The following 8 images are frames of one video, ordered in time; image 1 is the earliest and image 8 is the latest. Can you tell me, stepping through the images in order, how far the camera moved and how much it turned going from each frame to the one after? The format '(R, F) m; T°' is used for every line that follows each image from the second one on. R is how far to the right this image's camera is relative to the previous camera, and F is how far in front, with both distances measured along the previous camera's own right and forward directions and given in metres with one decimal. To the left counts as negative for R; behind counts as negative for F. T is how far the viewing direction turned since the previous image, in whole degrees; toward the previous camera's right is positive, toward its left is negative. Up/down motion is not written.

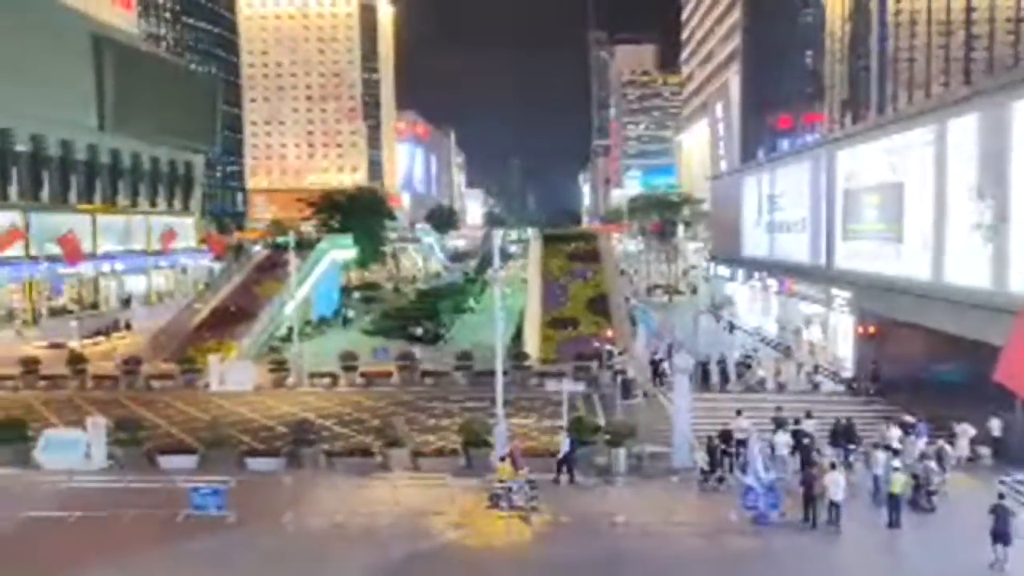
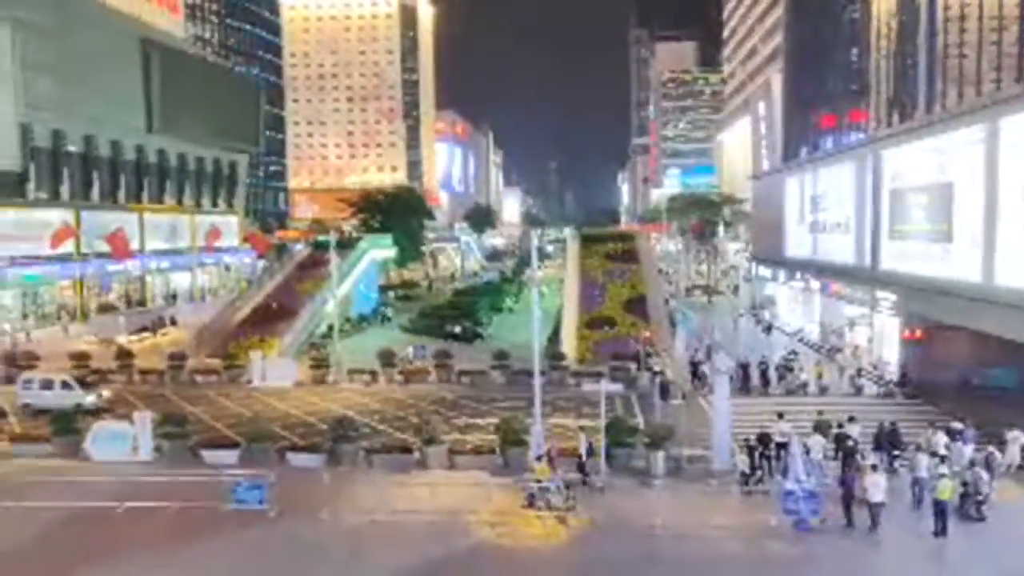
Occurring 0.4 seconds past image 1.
(0.0, +0.3) m; -2°
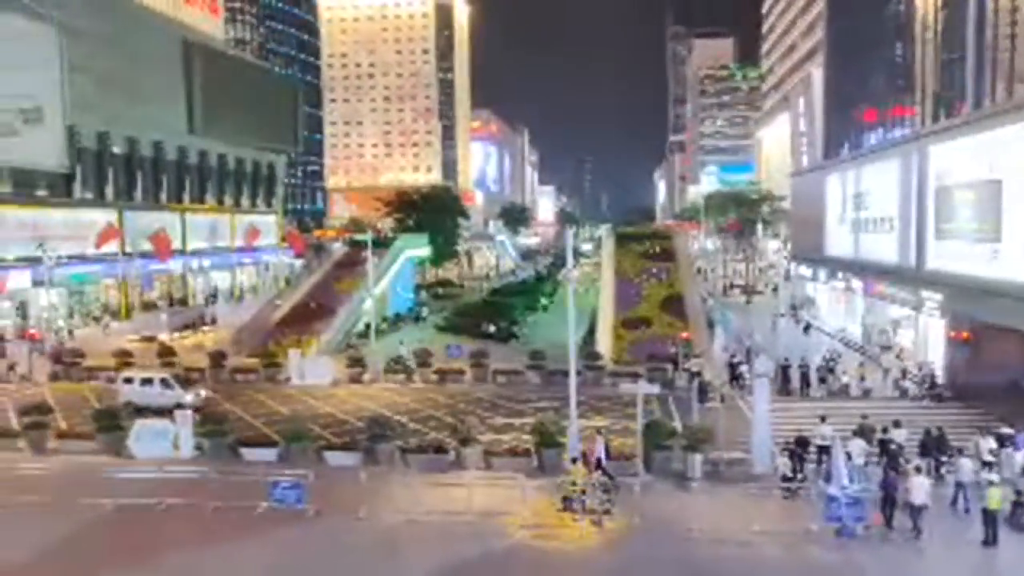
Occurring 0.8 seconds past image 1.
(0.0, +0.5) m; -2°
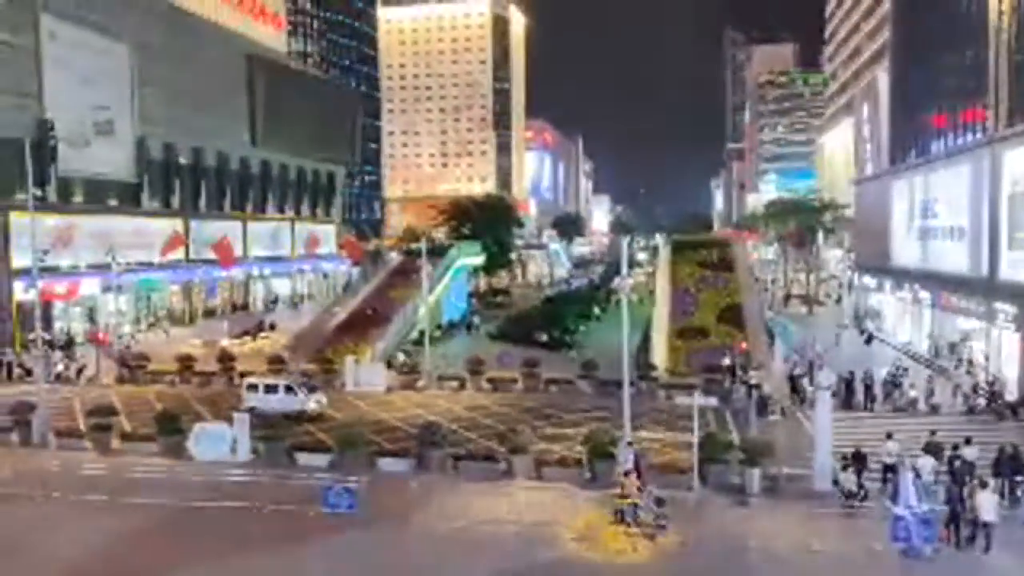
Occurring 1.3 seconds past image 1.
(0.0, +0.8) m; -3°
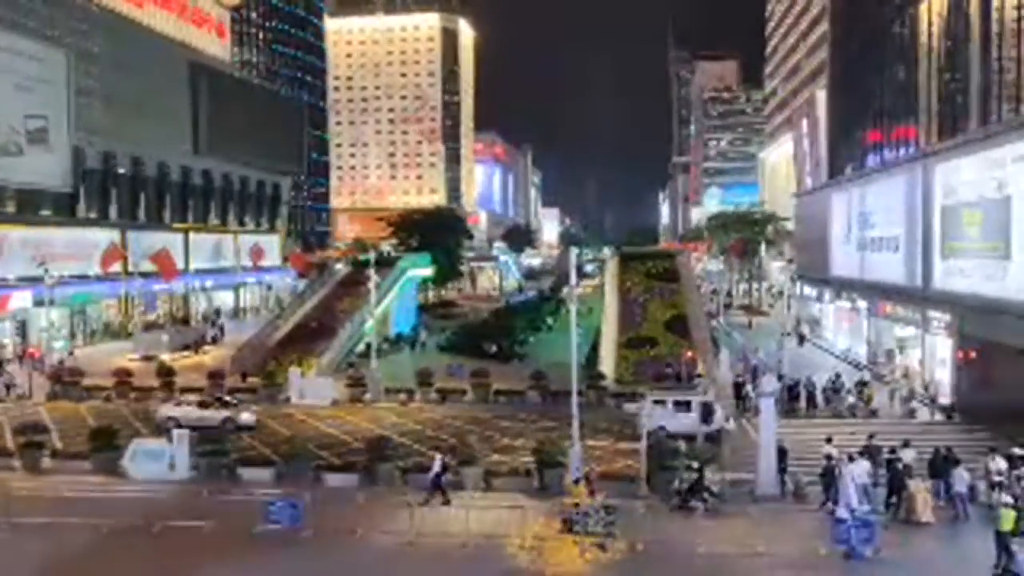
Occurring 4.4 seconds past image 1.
(-0.1, -0.5) m; +3°
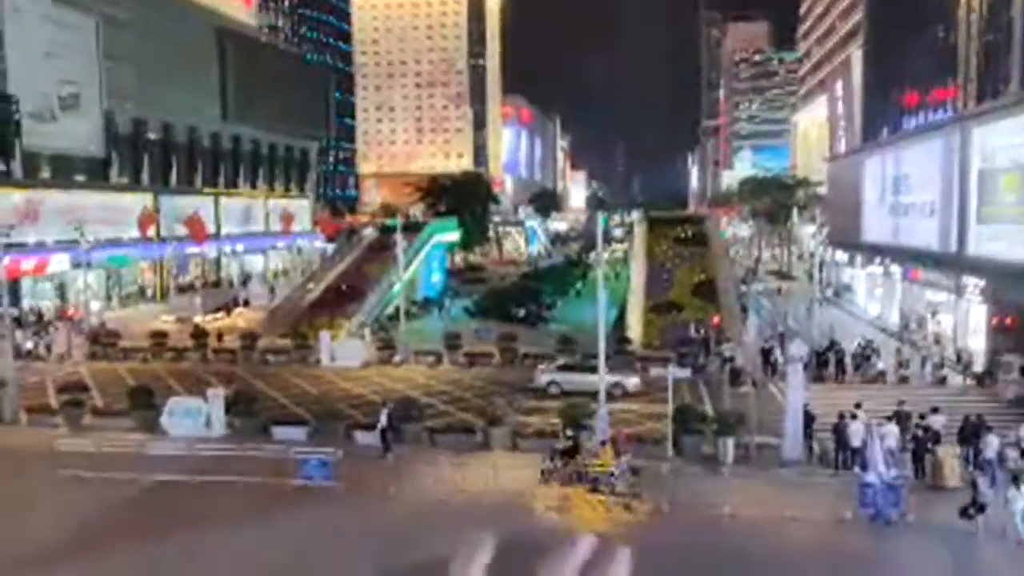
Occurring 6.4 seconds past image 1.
(0.0, 0.0) m; -1°
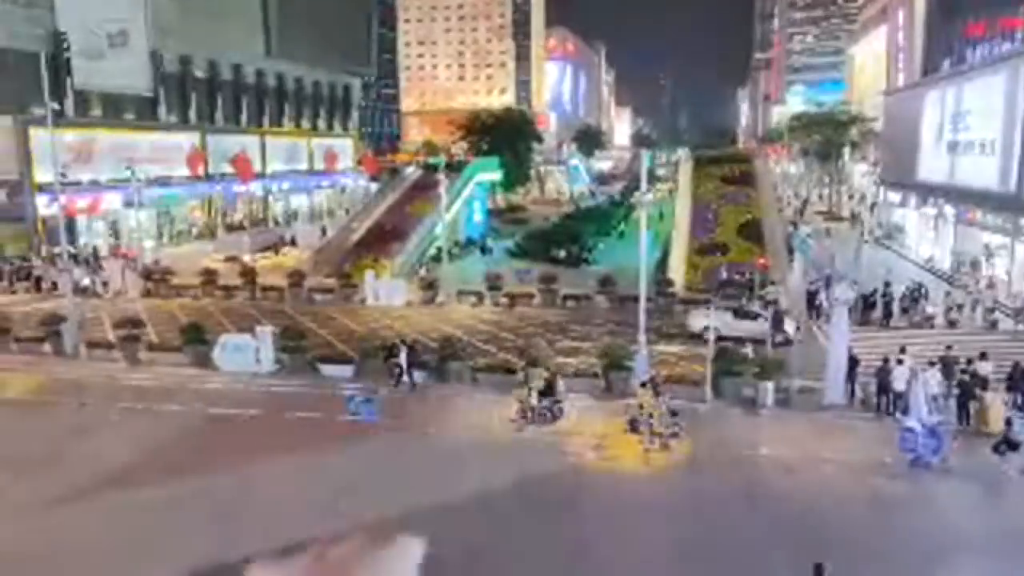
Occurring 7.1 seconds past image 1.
(+0.1, +0.4) m; -2°
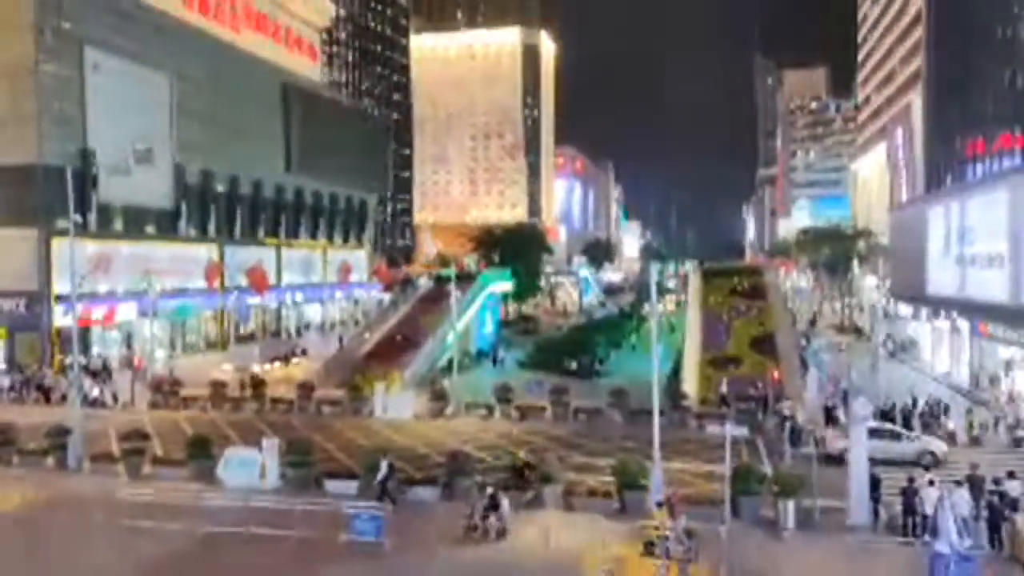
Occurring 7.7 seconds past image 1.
(0.0, +0.5) m; 0°
